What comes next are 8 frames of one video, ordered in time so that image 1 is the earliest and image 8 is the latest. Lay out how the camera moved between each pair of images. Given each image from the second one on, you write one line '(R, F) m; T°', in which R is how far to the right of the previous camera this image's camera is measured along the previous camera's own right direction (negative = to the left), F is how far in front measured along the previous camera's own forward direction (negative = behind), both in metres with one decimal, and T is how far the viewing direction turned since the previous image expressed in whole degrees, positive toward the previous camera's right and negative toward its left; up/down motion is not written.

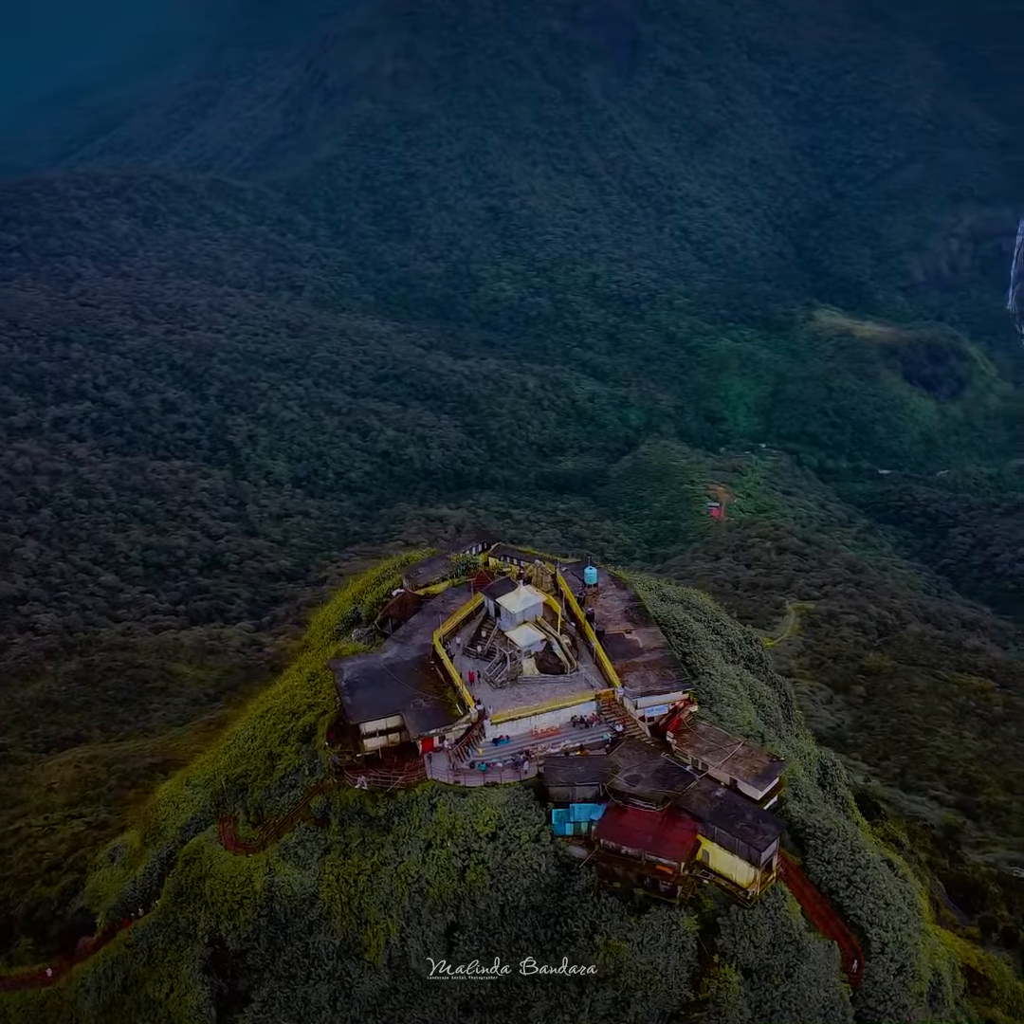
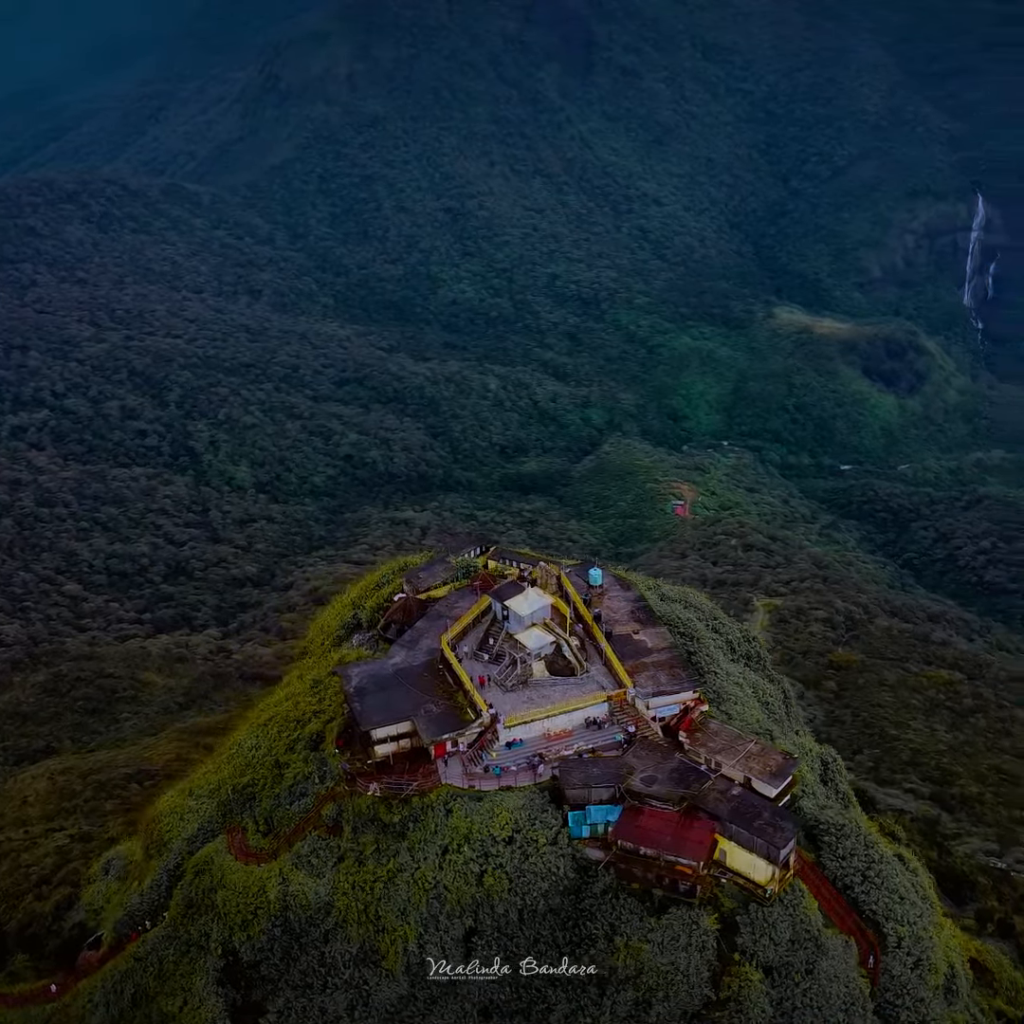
(-0.9, +0.1) m; +2°
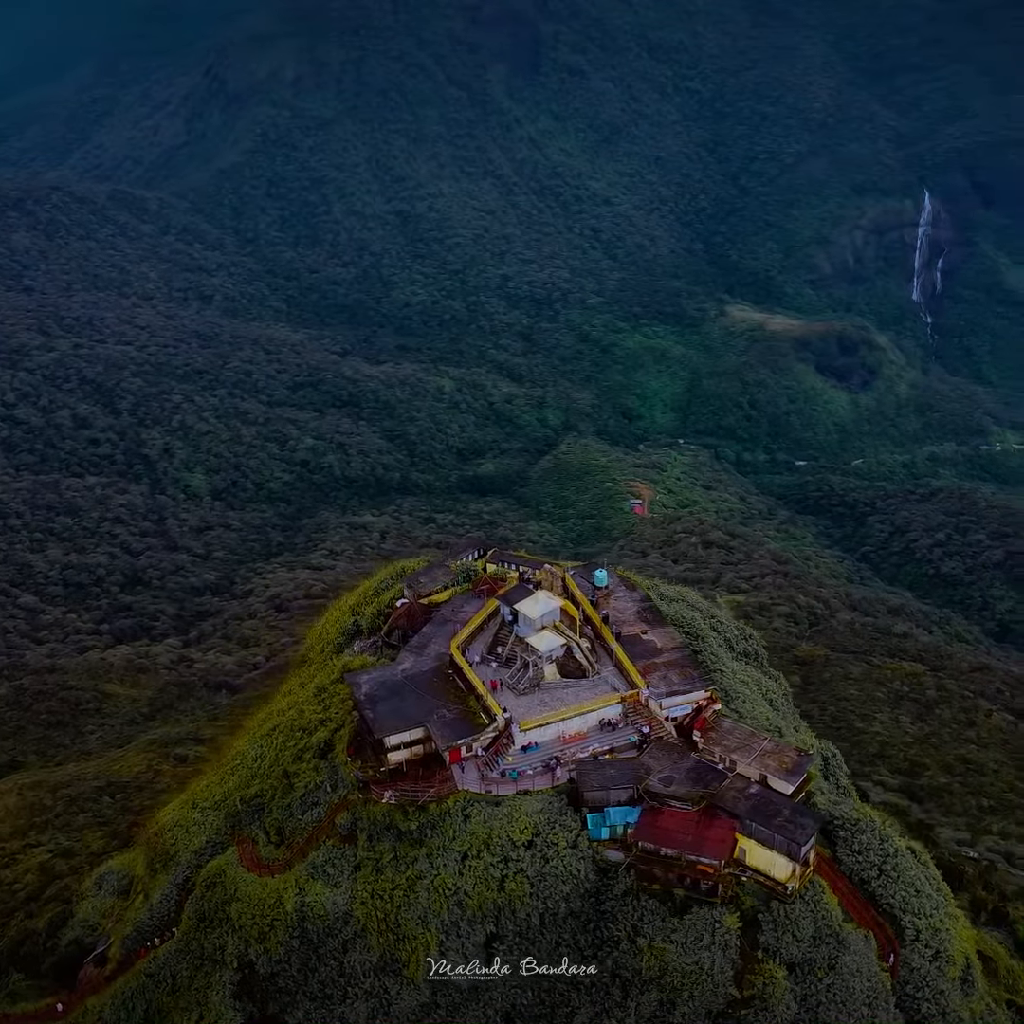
(-1.0, +0.1) m; +2°
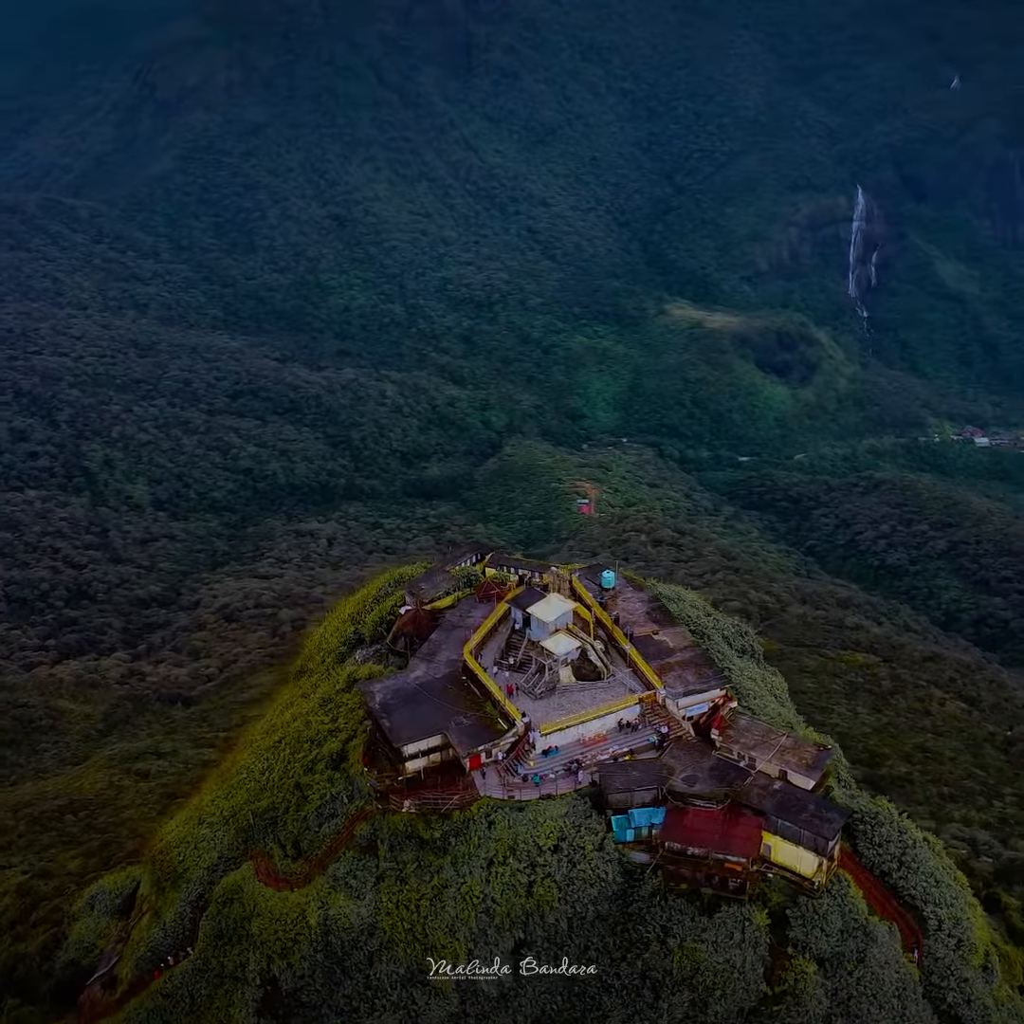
(-1.3, +0.1) m; +3°
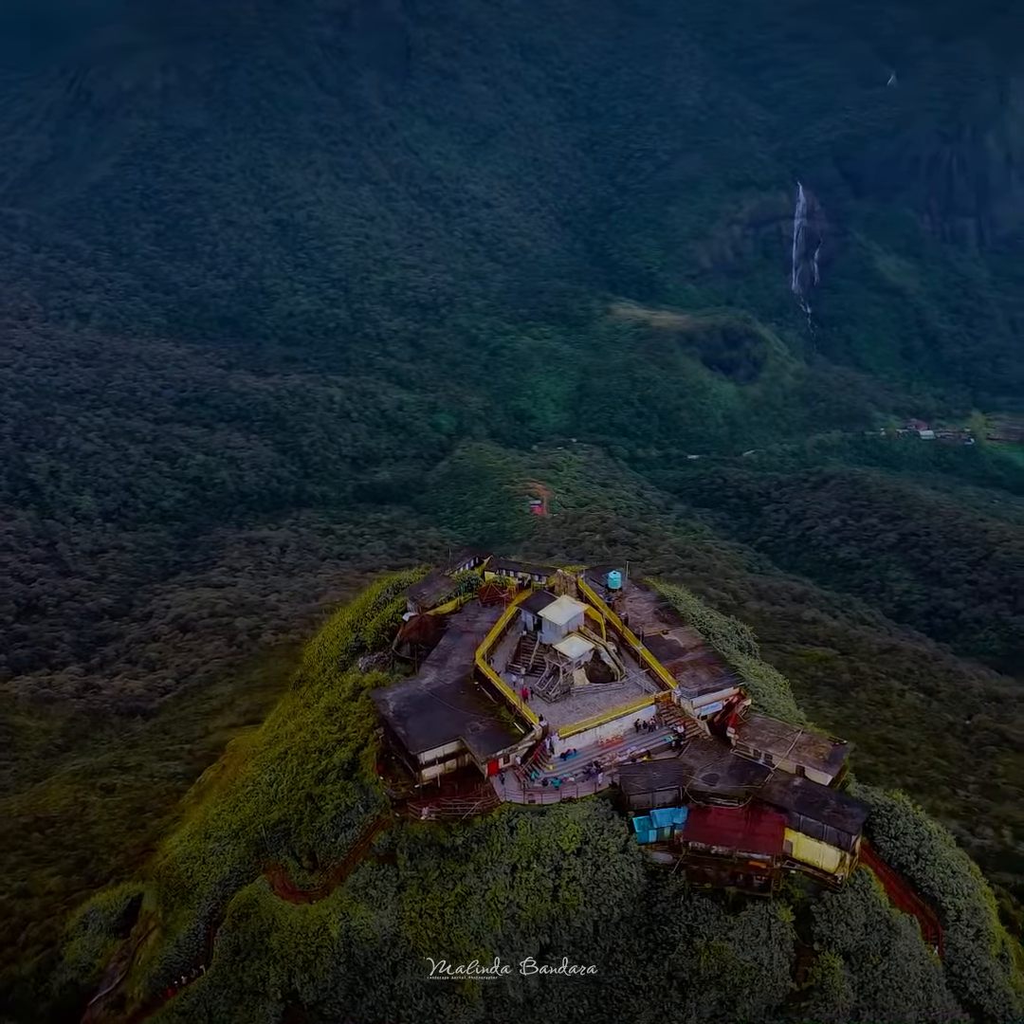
(-1.2, +0.1) m; +3°
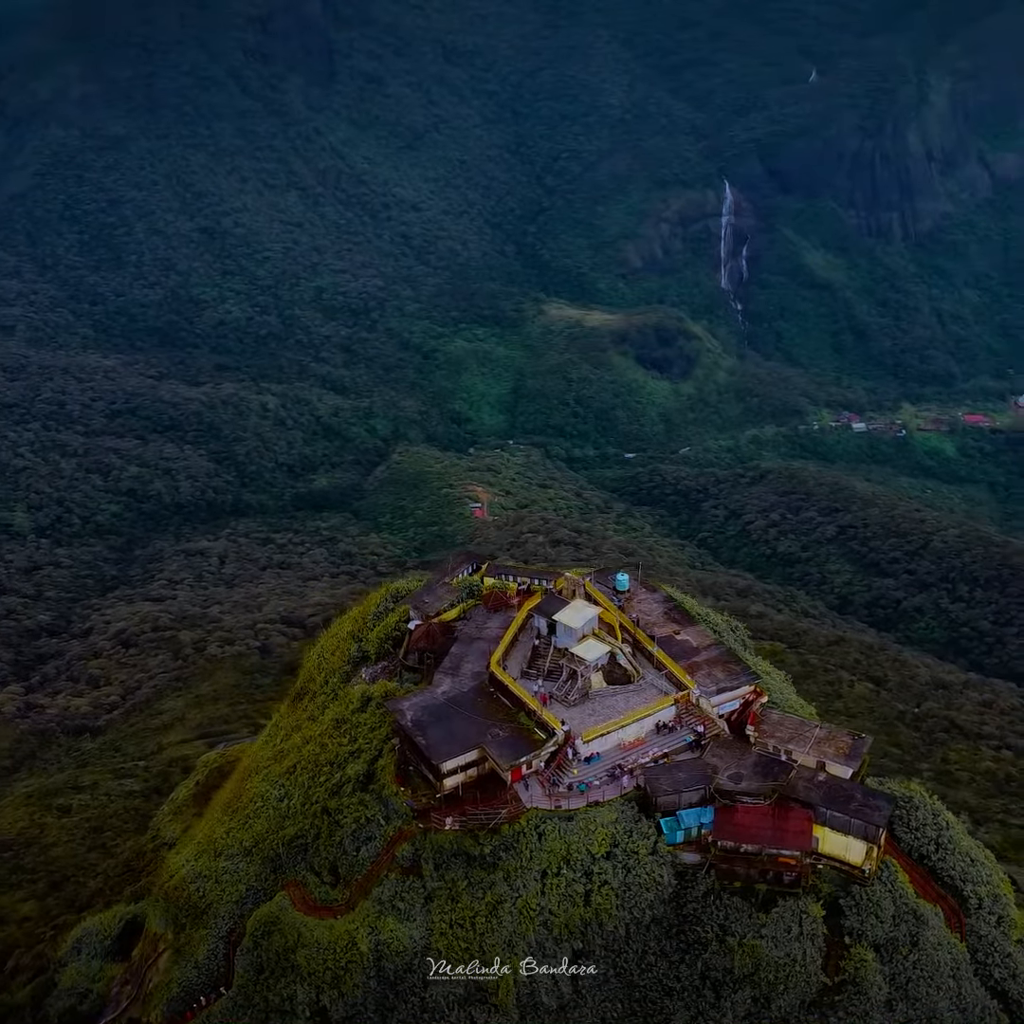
(-1.5, +0.2) m; +3°
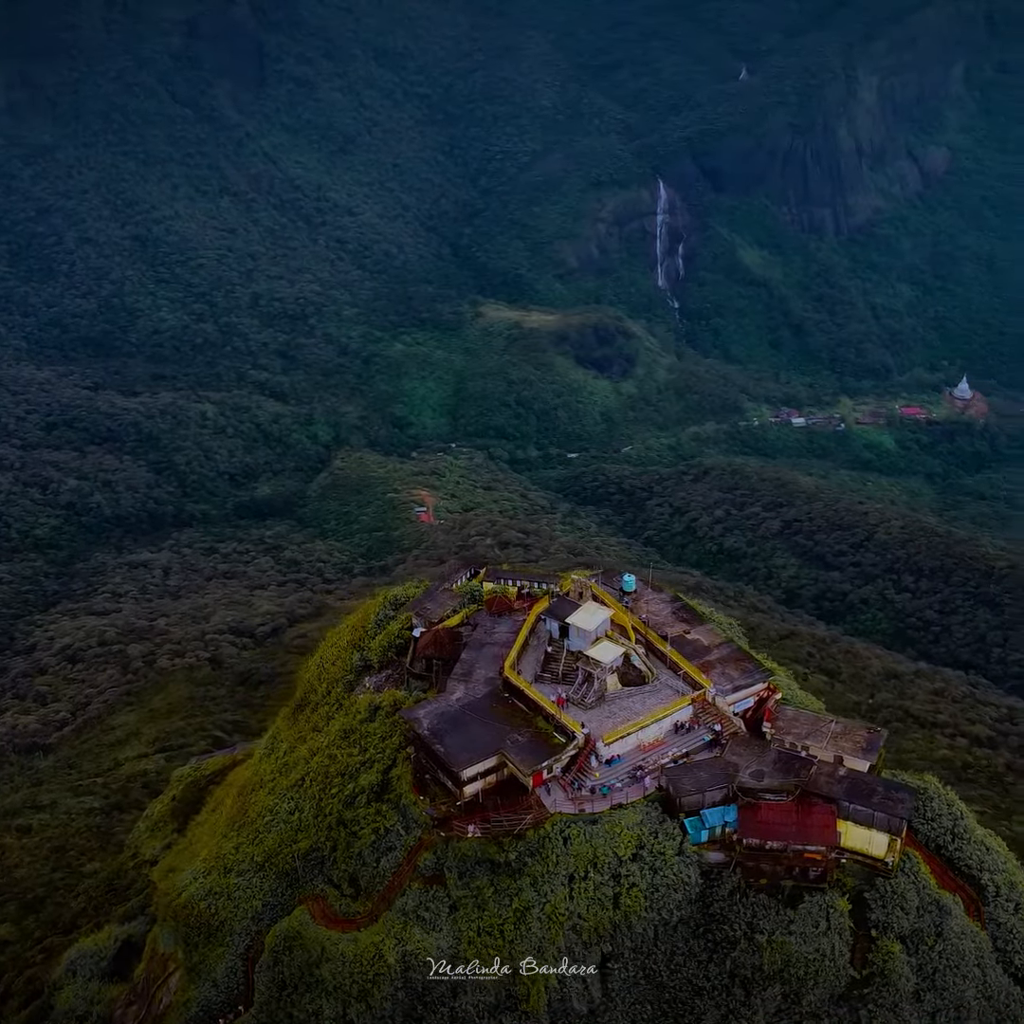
(-1.3, +0.2) m; +3°
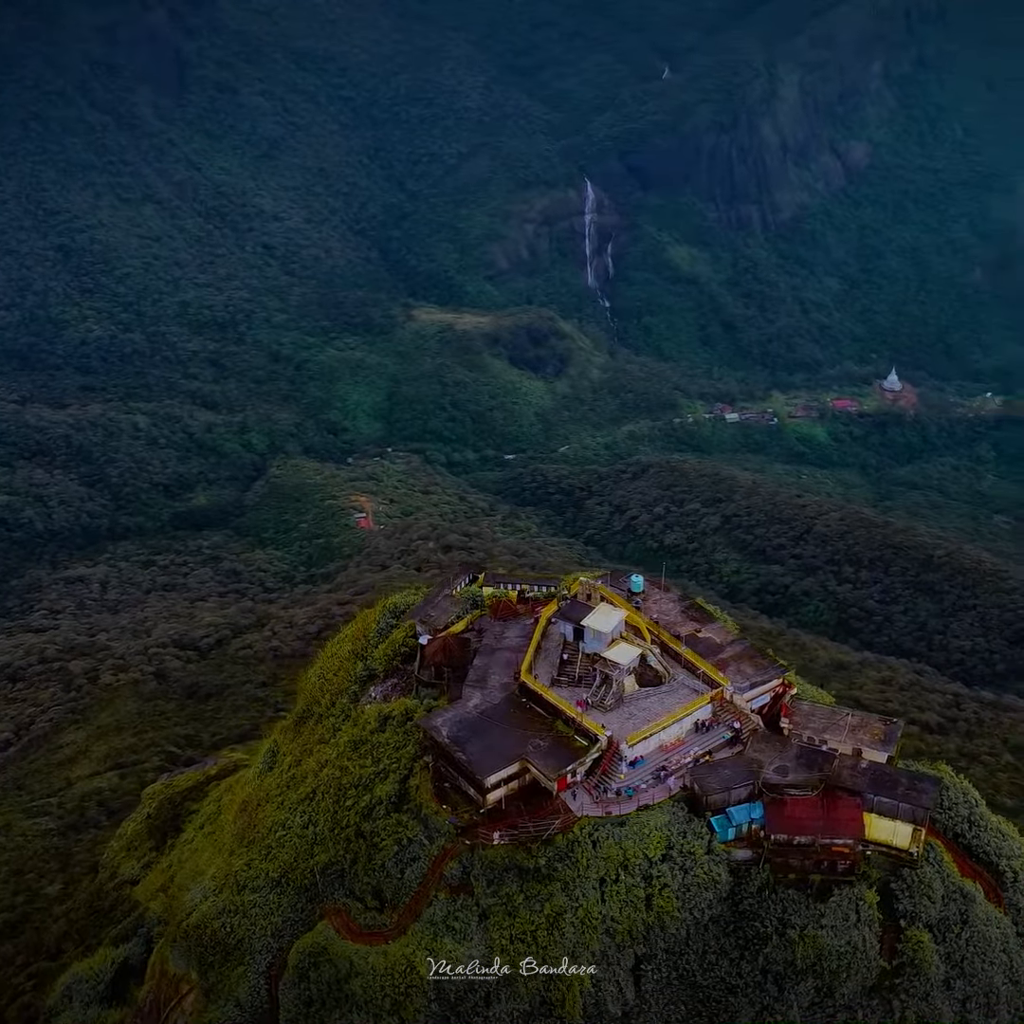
(-1.4, +0.2) m; +3°
